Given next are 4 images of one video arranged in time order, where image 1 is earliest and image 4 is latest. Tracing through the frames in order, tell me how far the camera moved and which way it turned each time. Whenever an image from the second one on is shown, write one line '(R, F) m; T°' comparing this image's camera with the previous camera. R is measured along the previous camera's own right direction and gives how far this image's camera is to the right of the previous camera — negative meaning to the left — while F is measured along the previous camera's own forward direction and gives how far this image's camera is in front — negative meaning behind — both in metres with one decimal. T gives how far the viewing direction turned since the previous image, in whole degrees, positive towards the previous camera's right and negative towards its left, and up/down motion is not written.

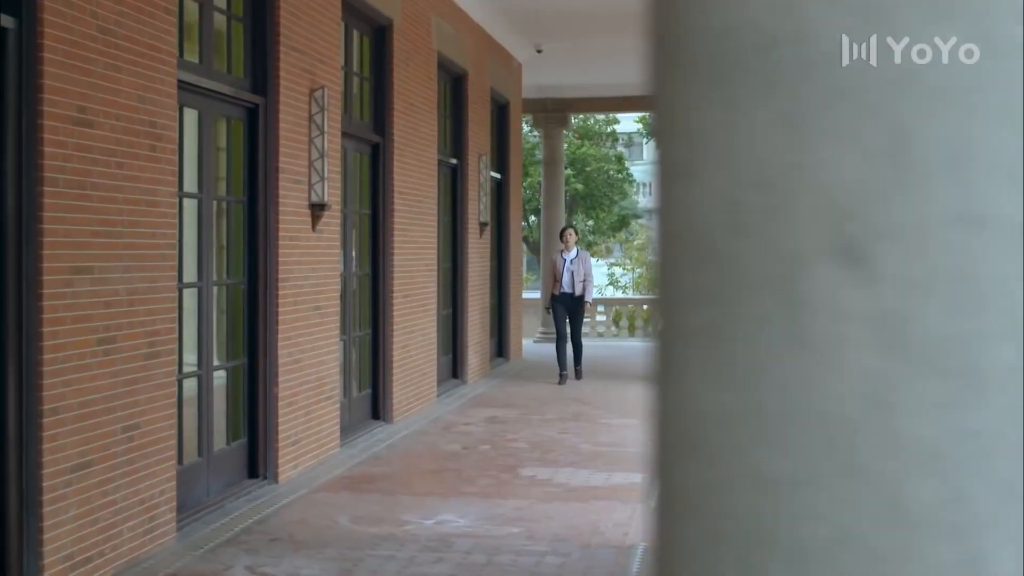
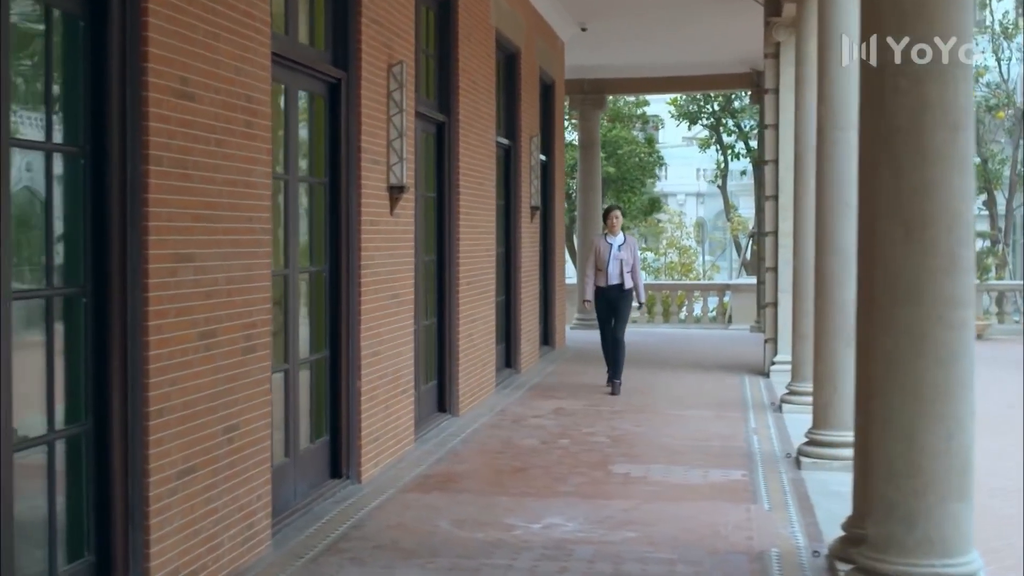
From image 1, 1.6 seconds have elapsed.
(-0.6, +0.4) m; 0°
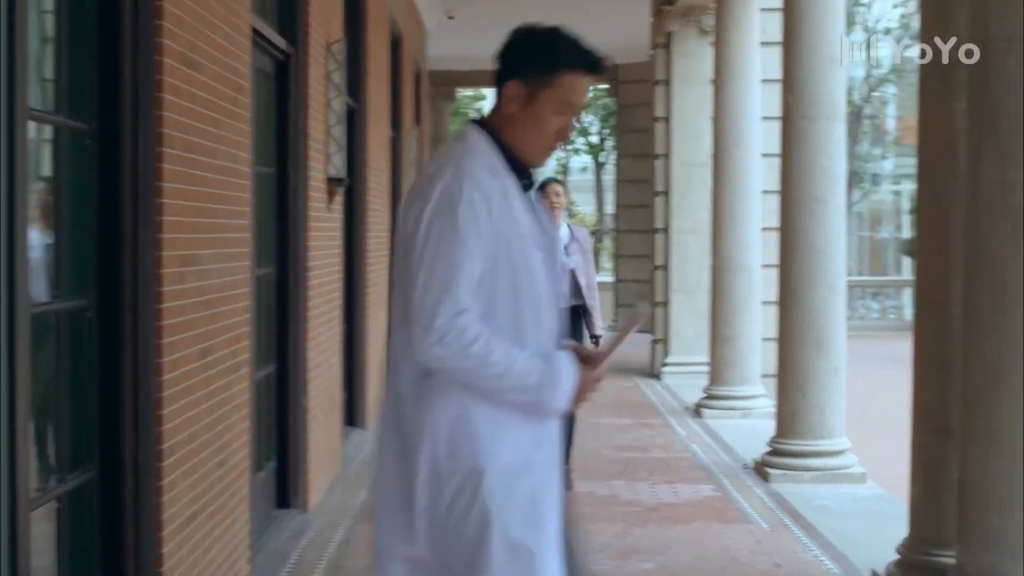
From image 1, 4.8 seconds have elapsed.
(-0.9, +0.8) m; +10°
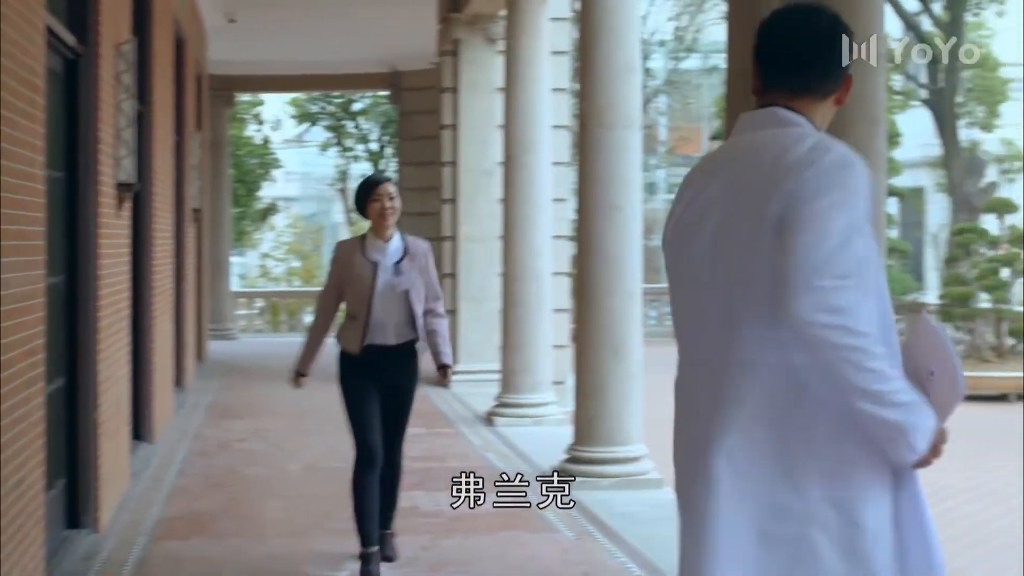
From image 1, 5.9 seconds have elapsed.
(-0.2, 0.0) m; +11°
